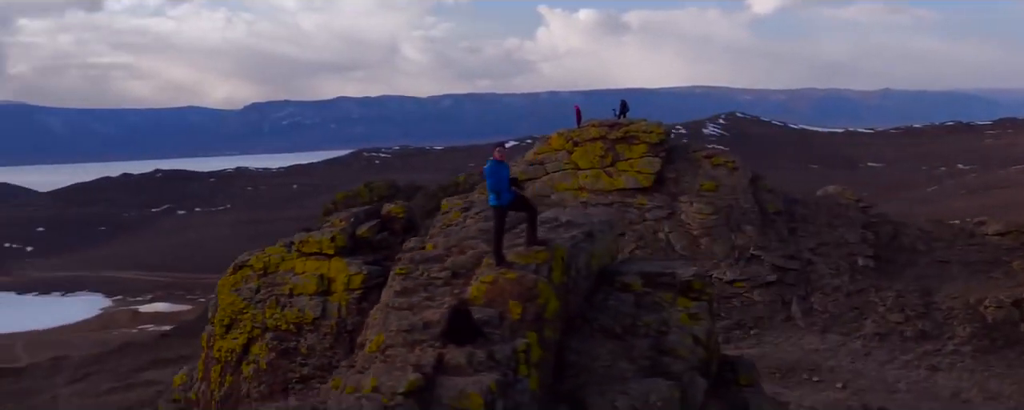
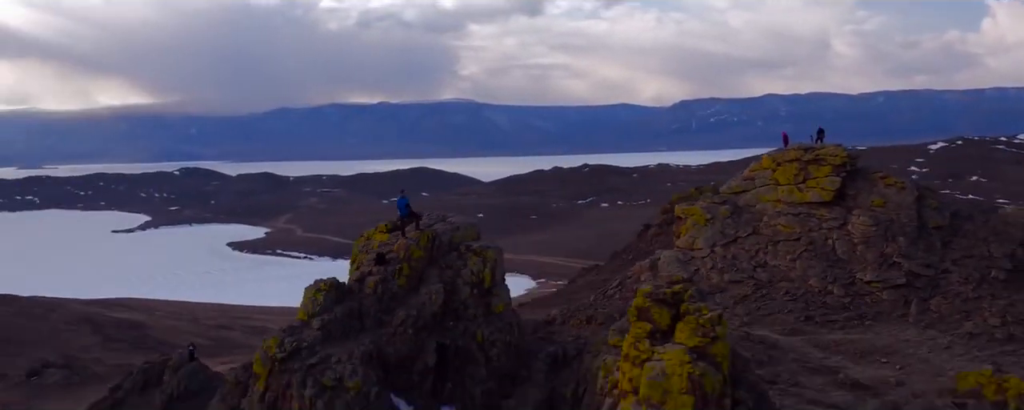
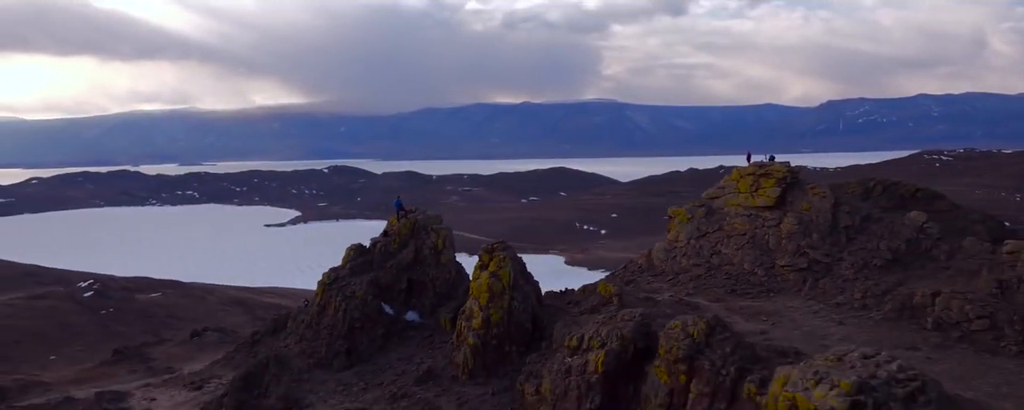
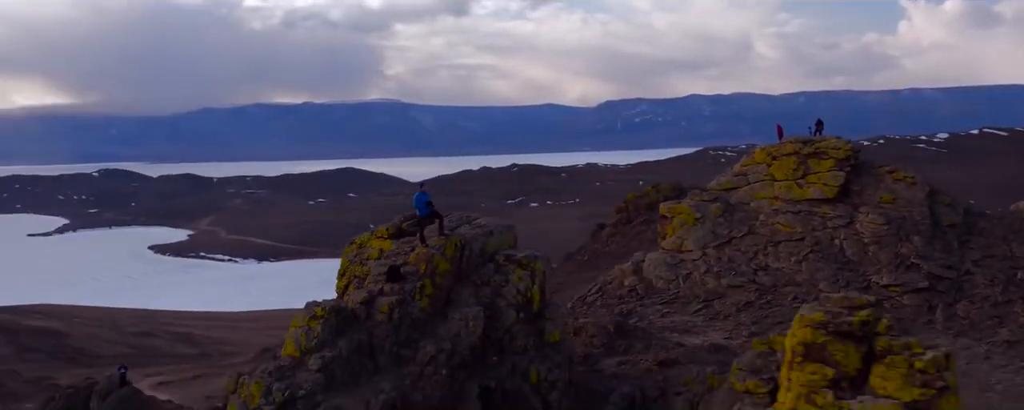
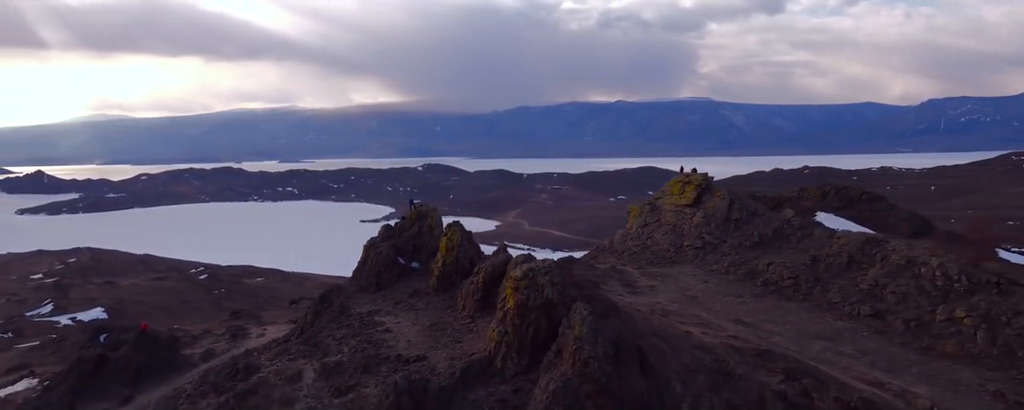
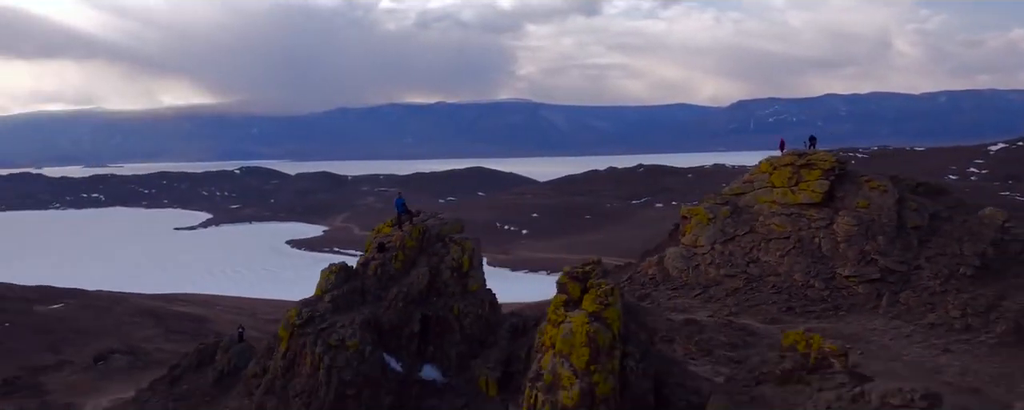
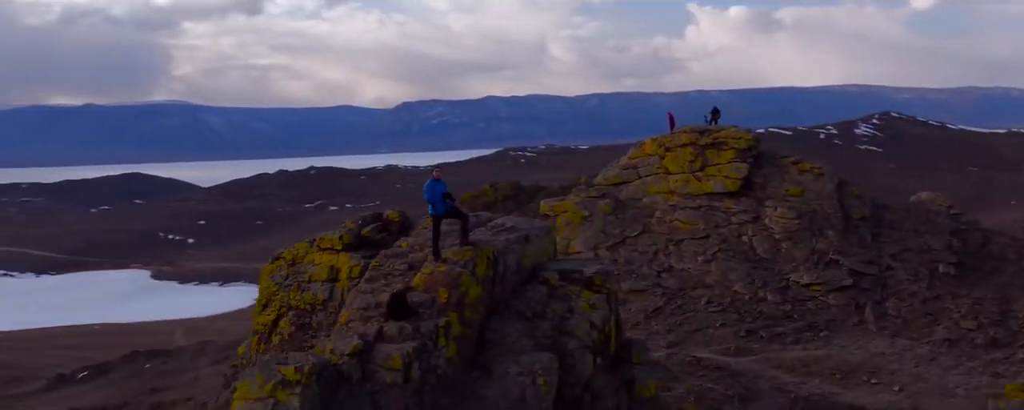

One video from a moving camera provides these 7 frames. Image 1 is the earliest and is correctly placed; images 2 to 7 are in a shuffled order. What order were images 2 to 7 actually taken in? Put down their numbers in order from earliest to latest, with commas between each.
7, 4, 2, 6, 3, 5
